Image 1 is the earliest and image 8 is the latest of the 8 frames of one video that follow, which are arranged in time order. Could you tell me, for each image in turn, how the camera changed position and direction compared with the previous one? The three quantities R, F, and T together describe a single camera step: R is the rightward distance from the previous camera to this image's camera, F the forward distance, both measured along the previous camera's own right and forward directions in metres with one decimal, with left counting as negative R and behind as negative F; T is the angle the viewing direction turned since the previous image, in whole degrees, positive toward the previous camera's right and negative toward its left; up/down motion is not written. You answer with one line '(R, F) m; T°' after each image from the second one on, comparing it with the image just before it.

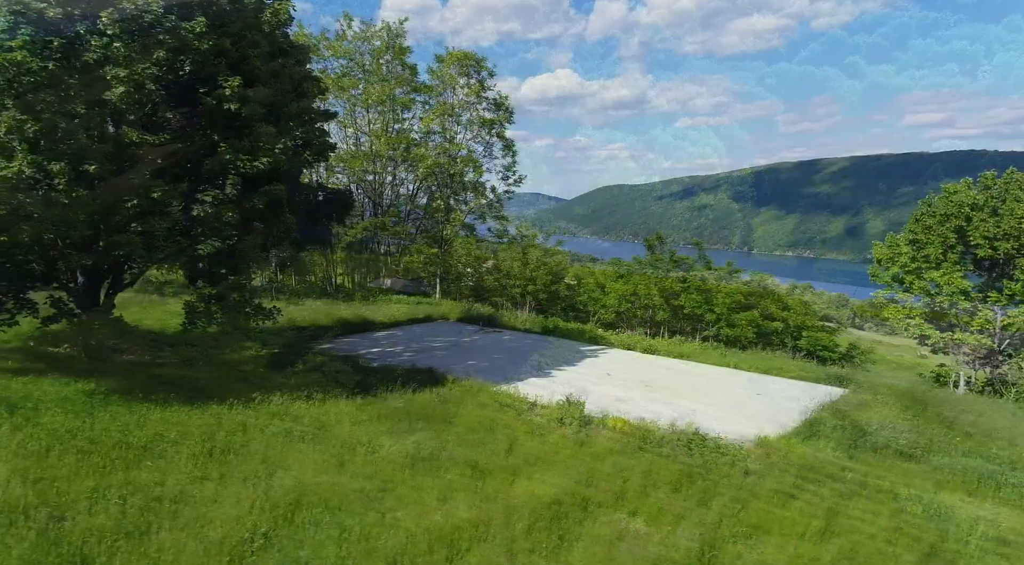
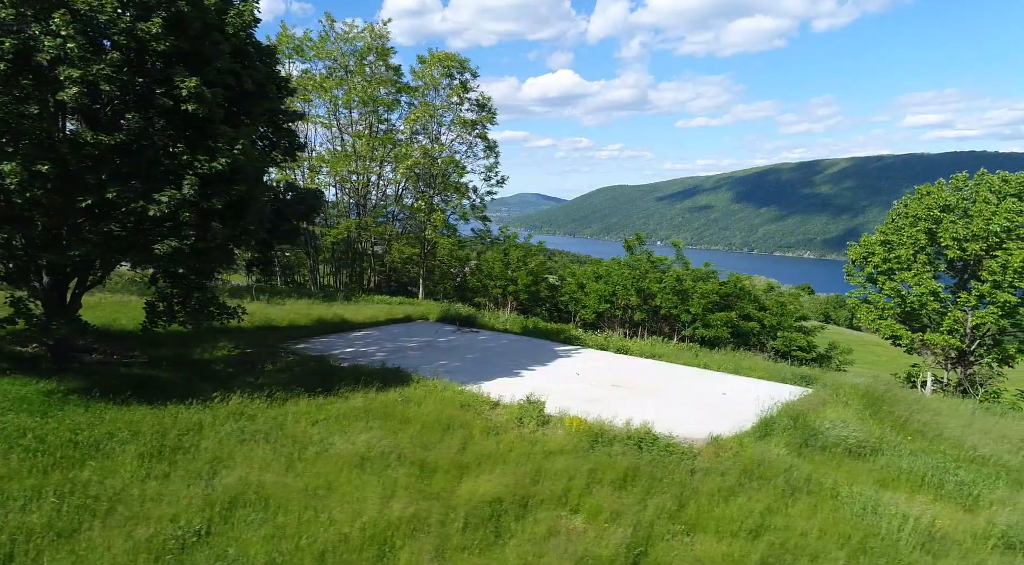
(+0.5, -0.1) m; 0°
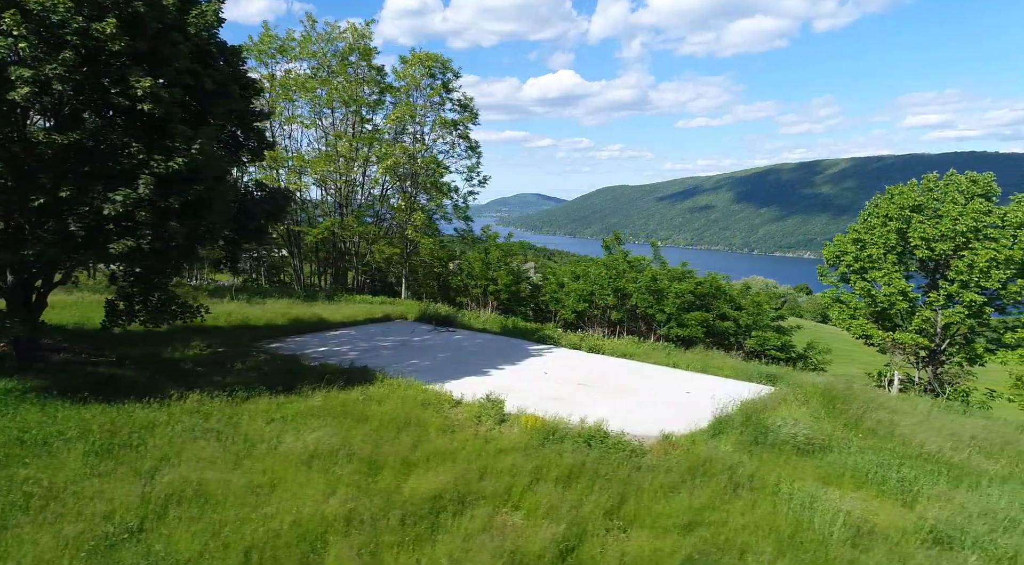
(+0.5, -0.1) m; 0°
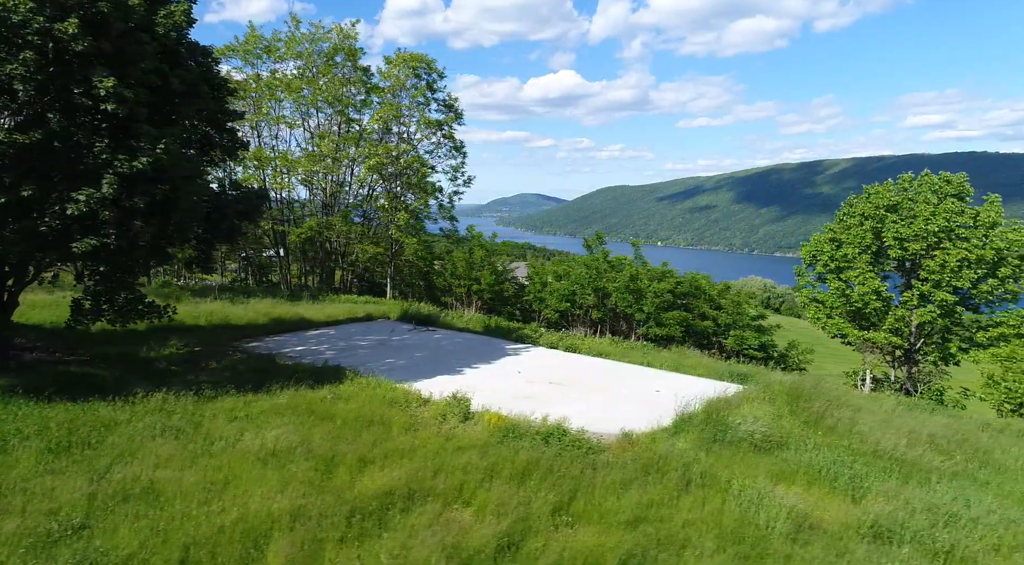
(+0.4, -0.1) m; 0°
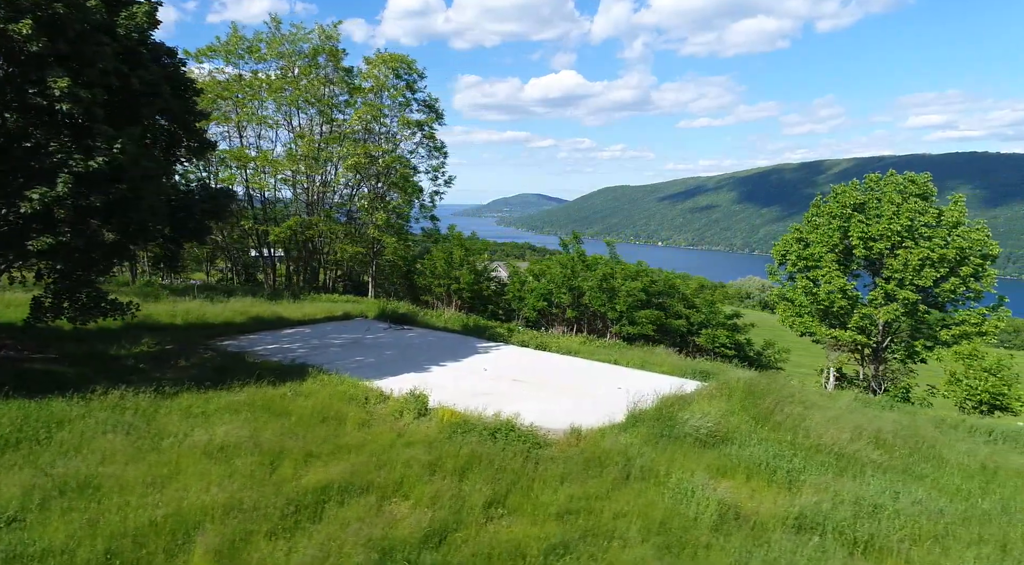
(+0.5, -0.1) m; 0°
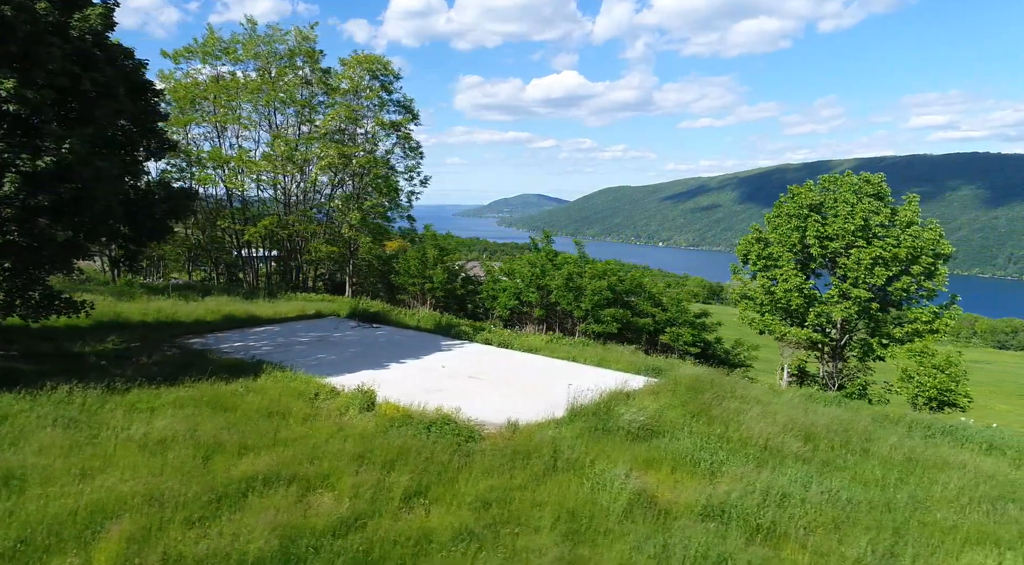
(+0.7, -0.2) m; 0°
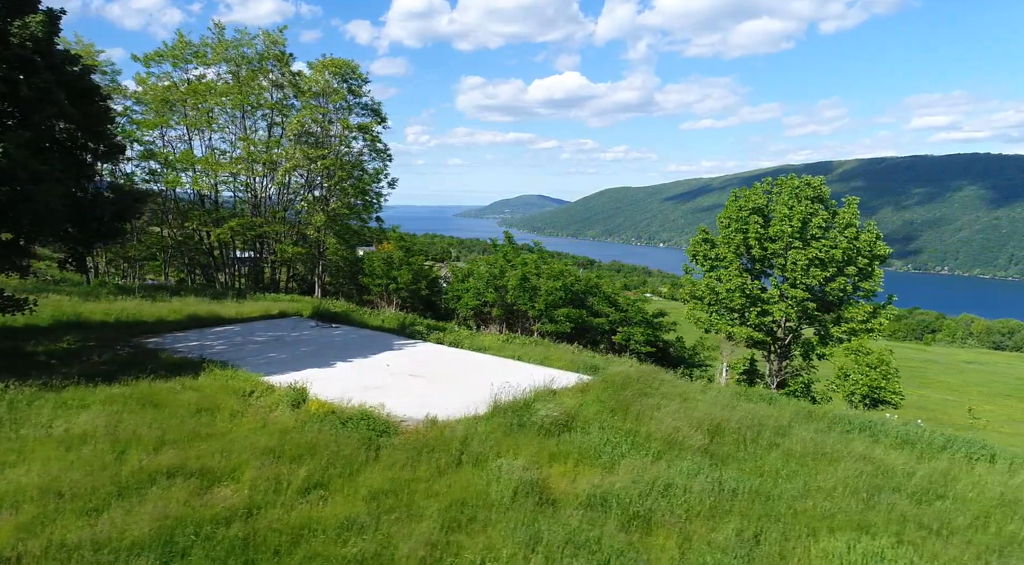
(+0.9, -0.3) m; 0°
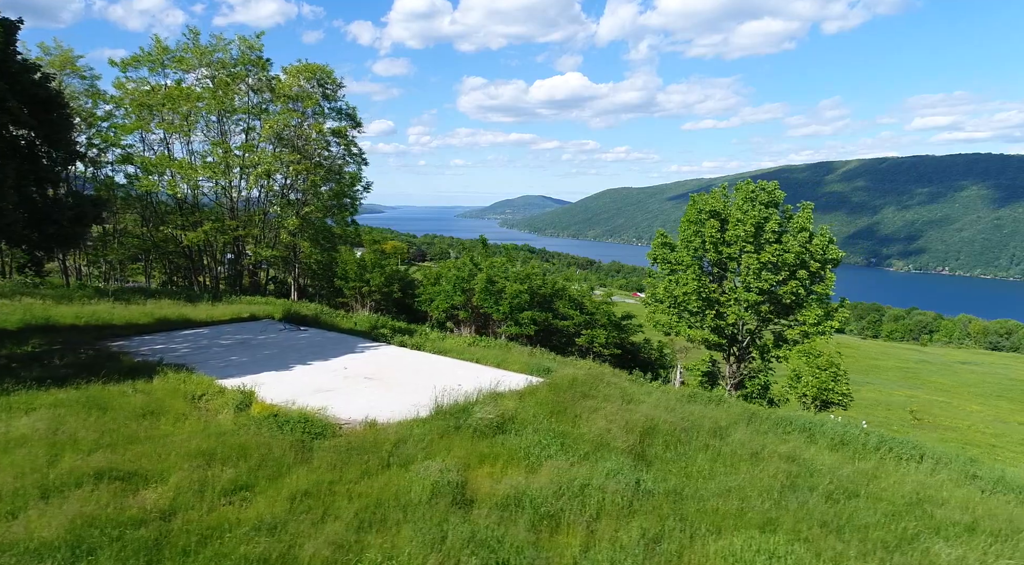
(+0.7, -0.2) m; 0°
